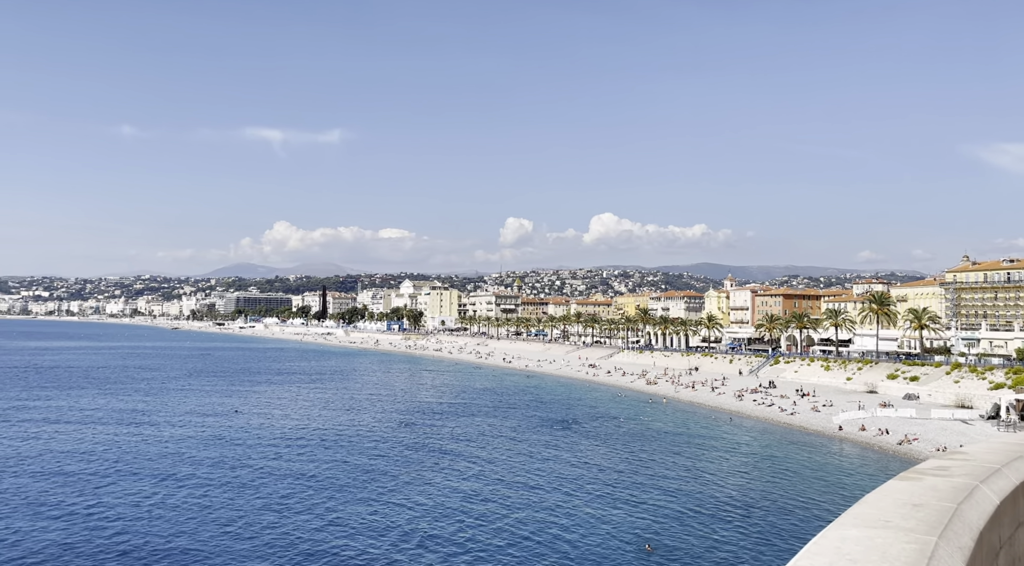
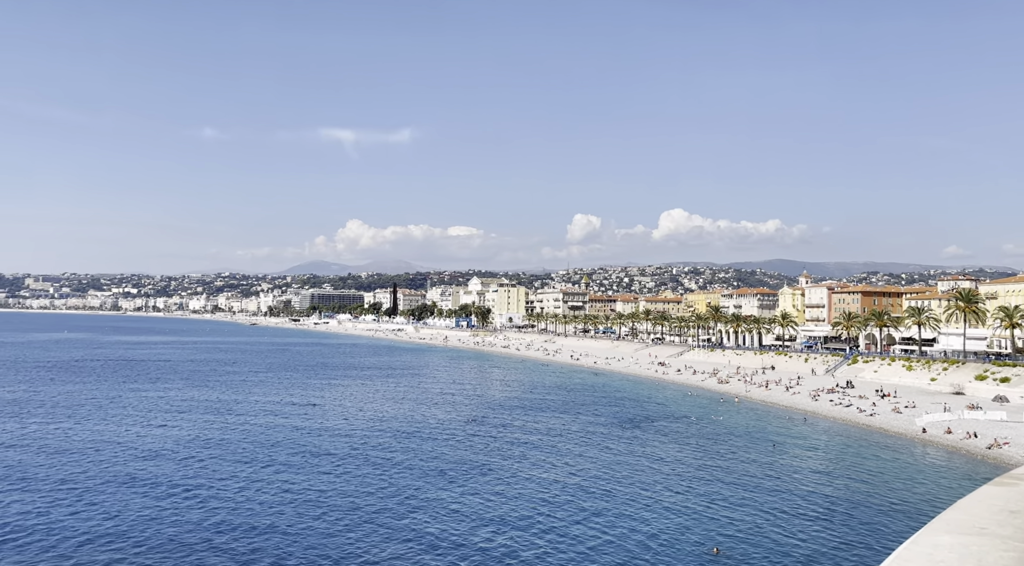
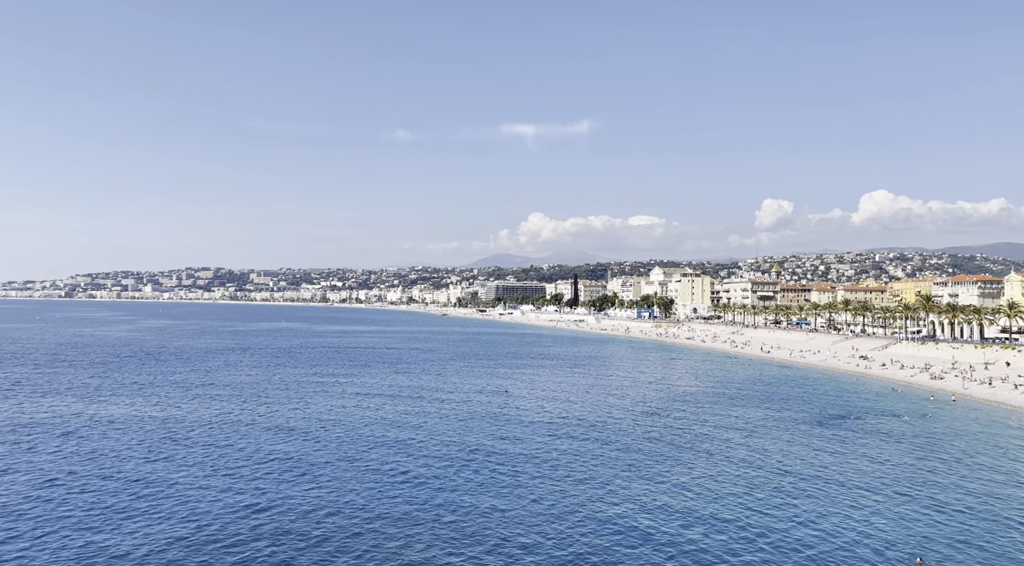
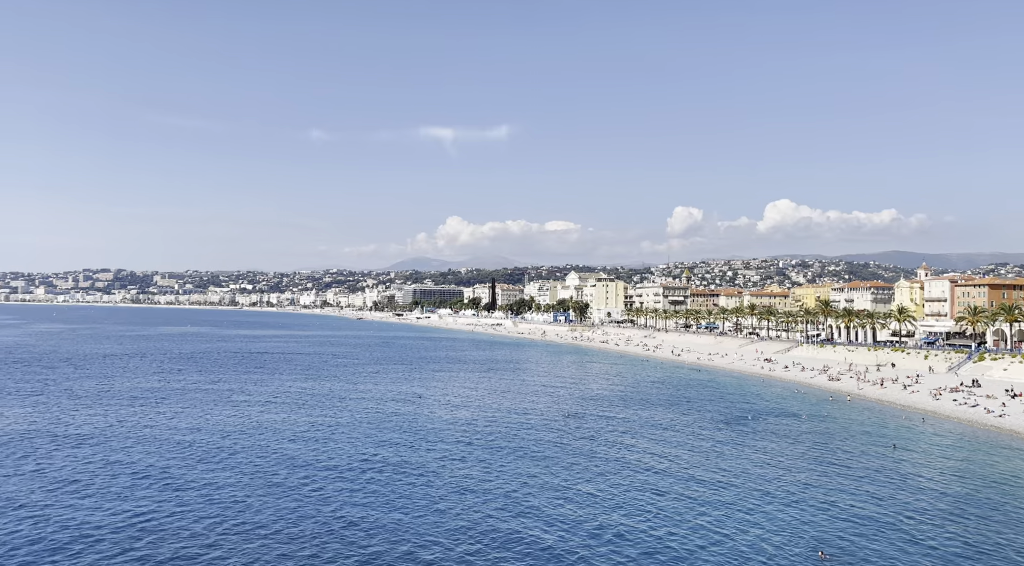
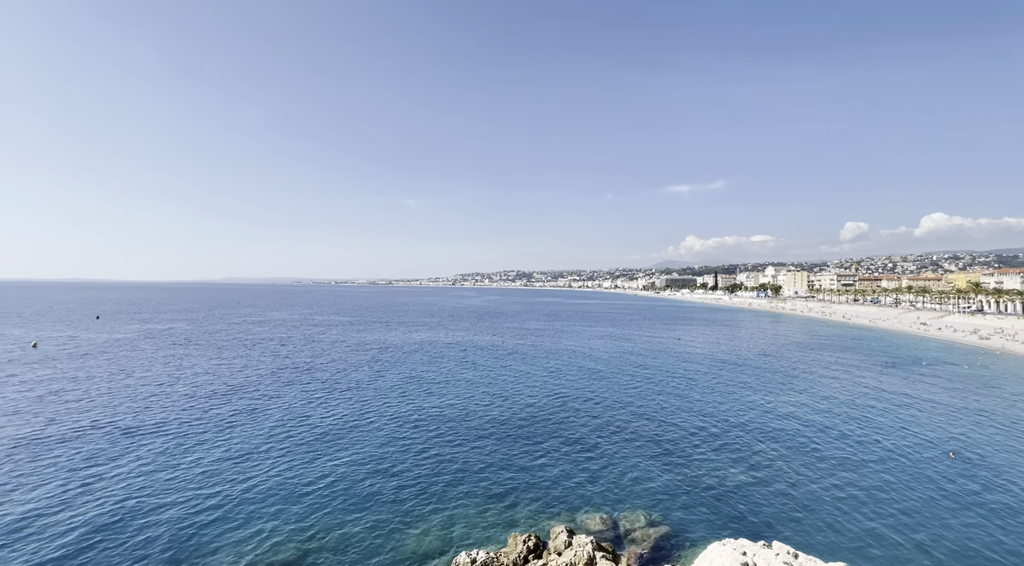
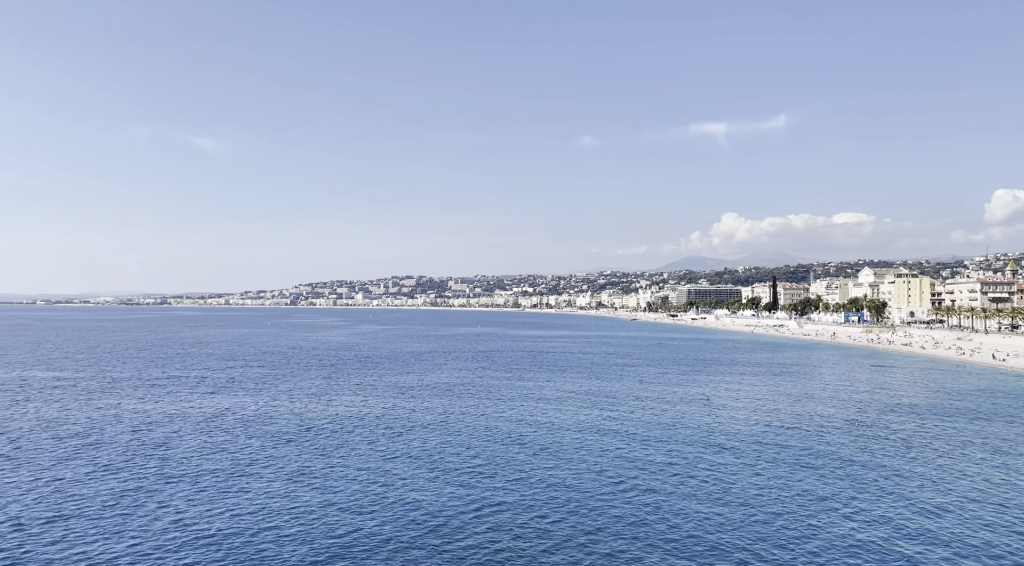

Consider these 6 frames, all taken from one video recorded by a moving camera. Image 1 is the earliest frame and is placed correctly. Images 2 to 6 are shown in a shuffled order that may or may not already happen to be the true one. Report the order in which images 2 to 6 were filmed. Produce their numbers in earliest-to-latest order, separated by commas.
2, 4, 3, 6, 5
